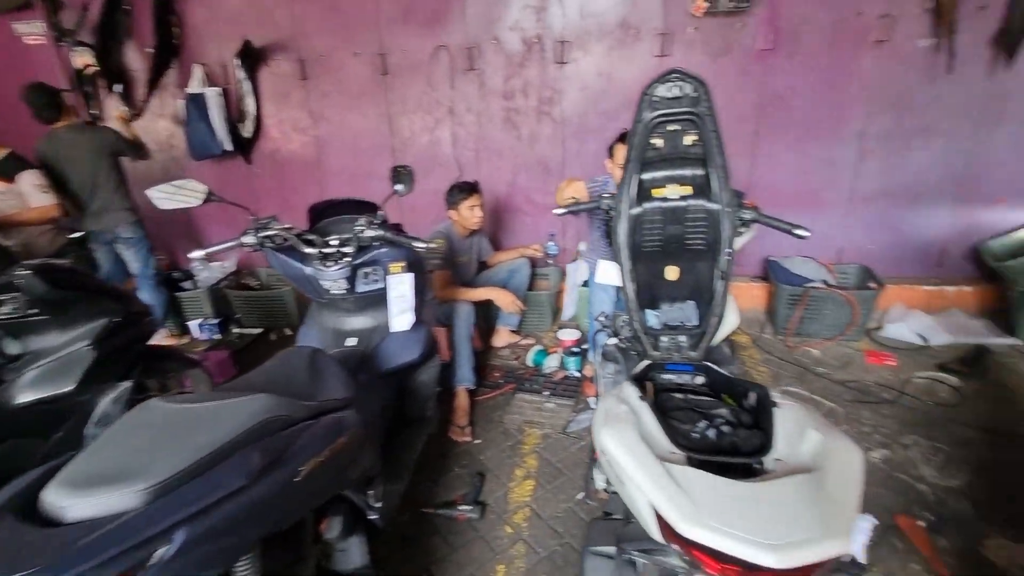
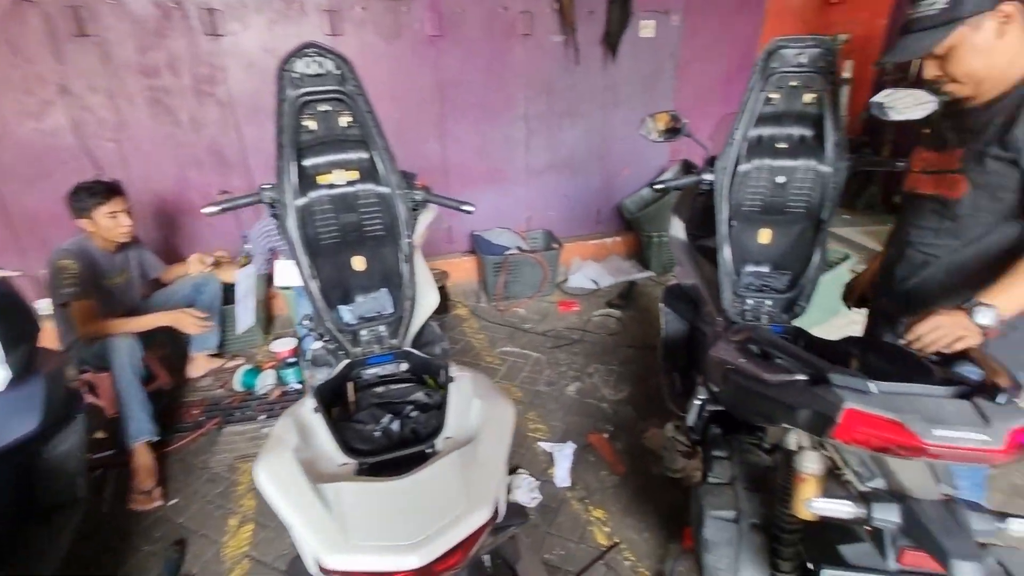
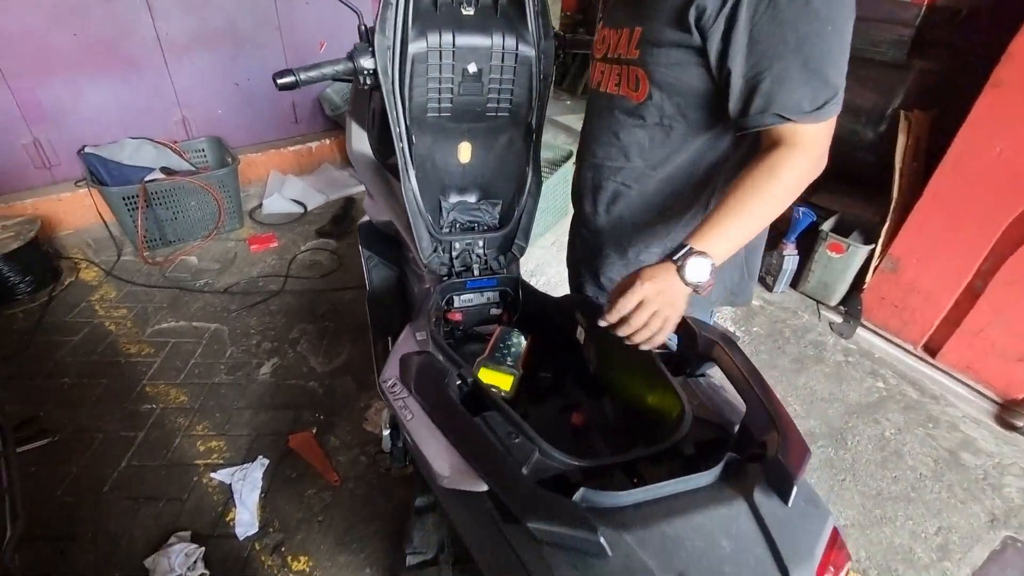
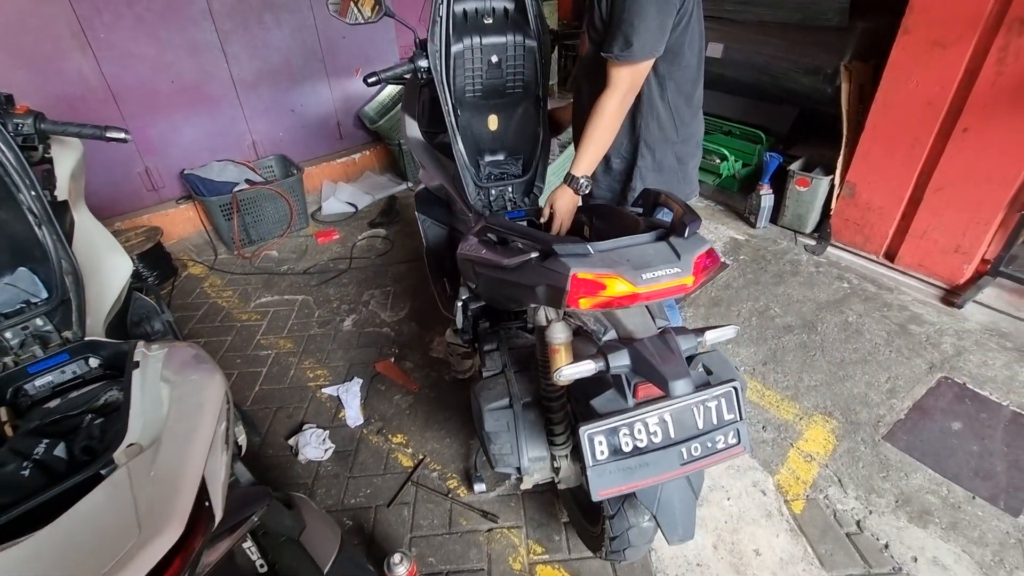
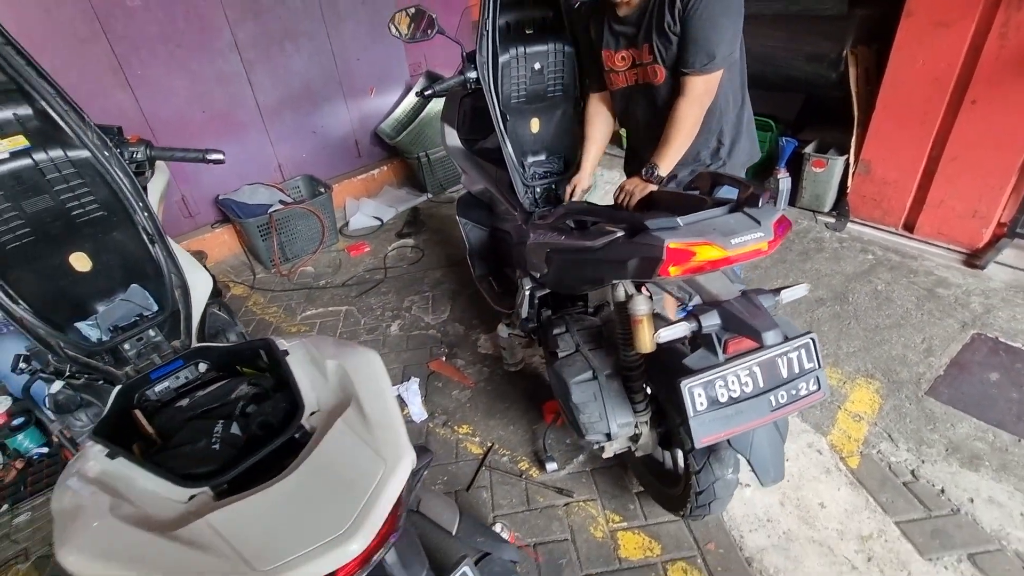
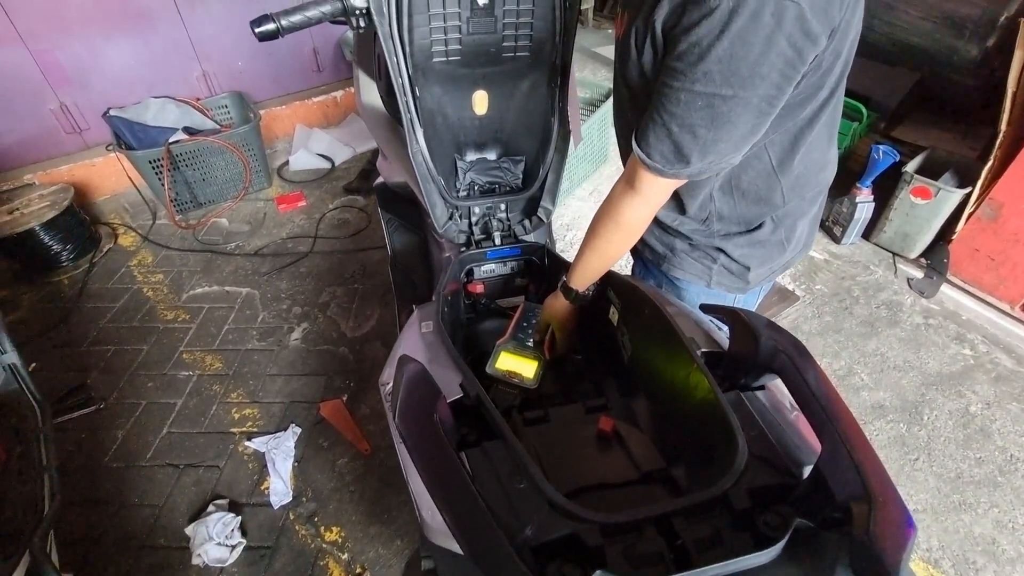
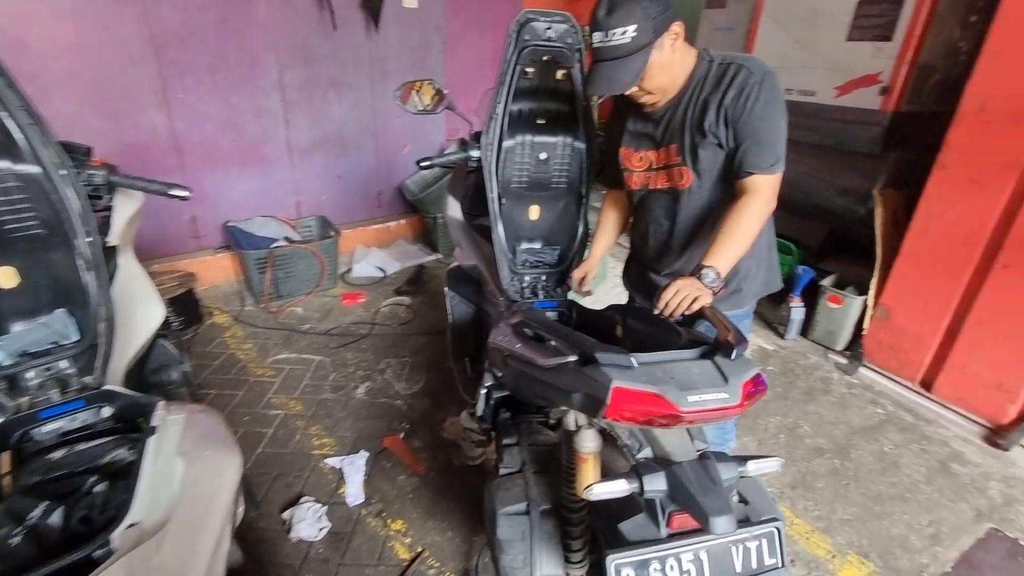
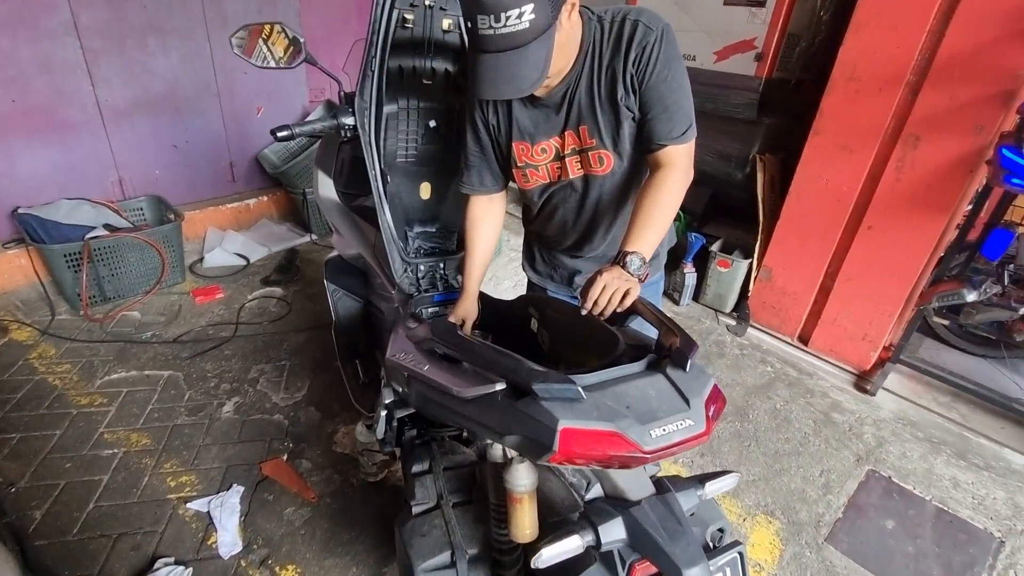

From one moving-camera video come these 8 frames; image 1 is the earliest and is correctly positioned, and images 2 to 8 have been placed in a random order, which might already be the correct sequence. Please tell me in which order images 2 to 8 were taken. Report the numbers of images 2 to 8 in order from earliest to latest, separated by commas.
2, 7, 8, 3, 6, 4, 5
